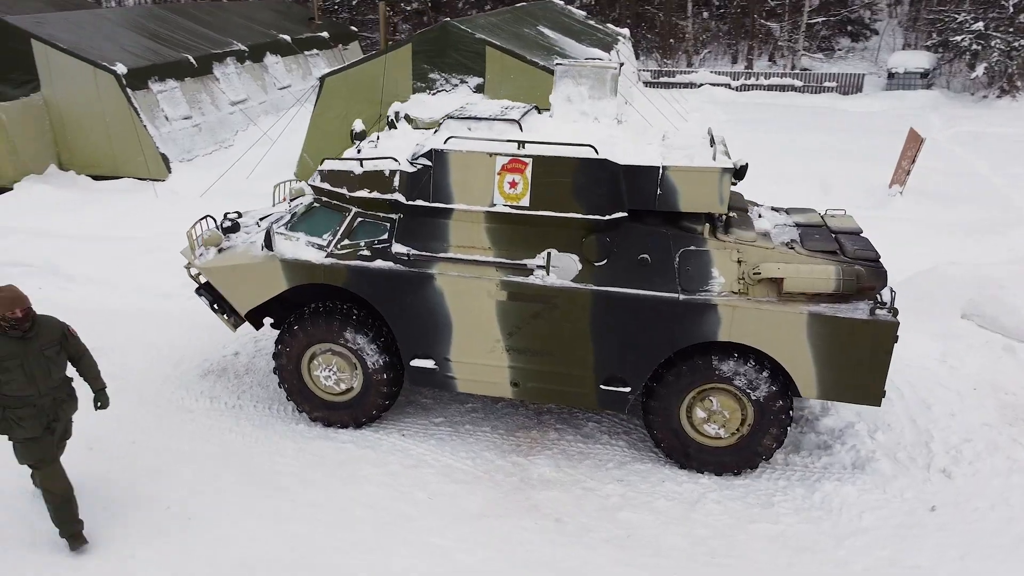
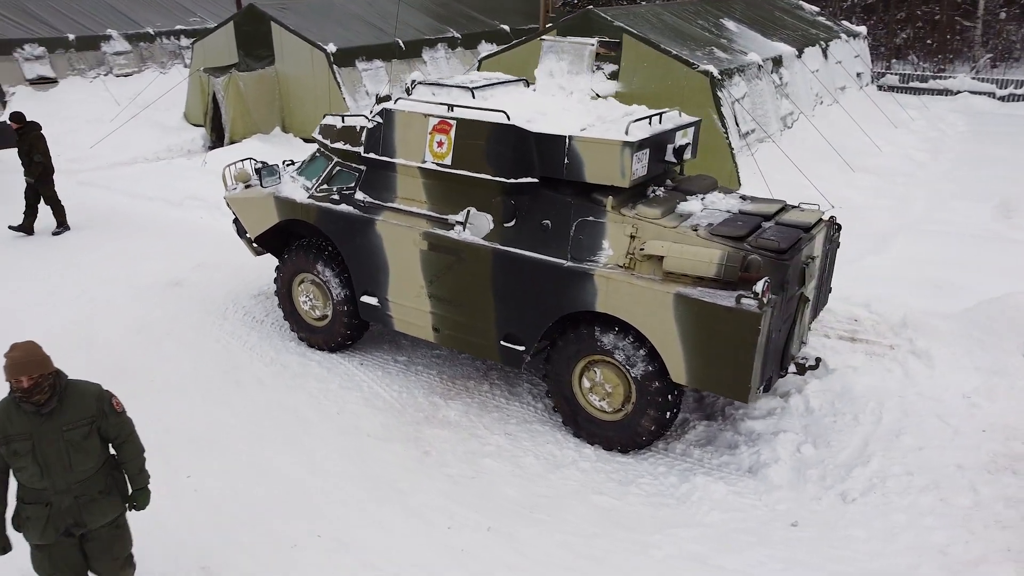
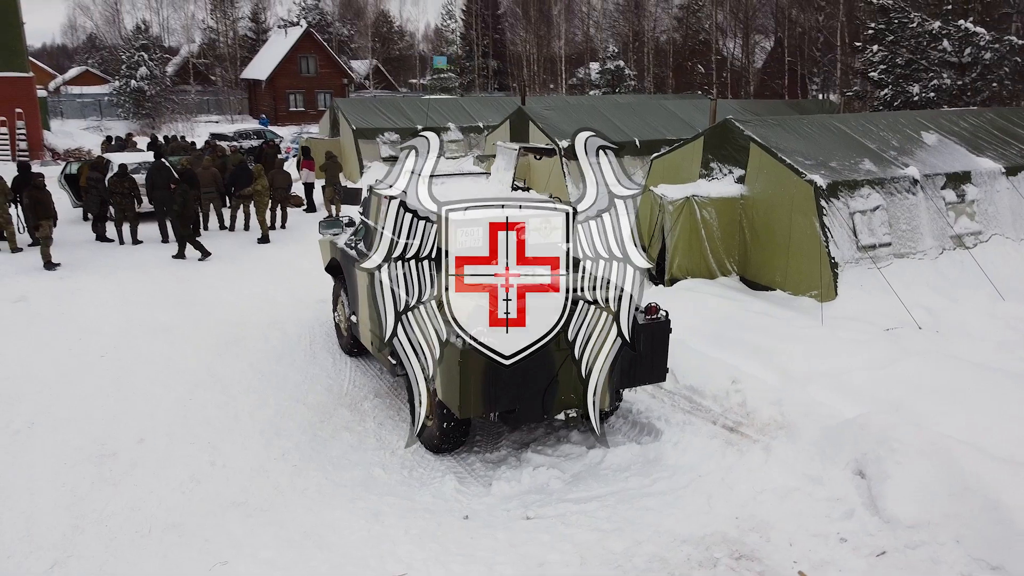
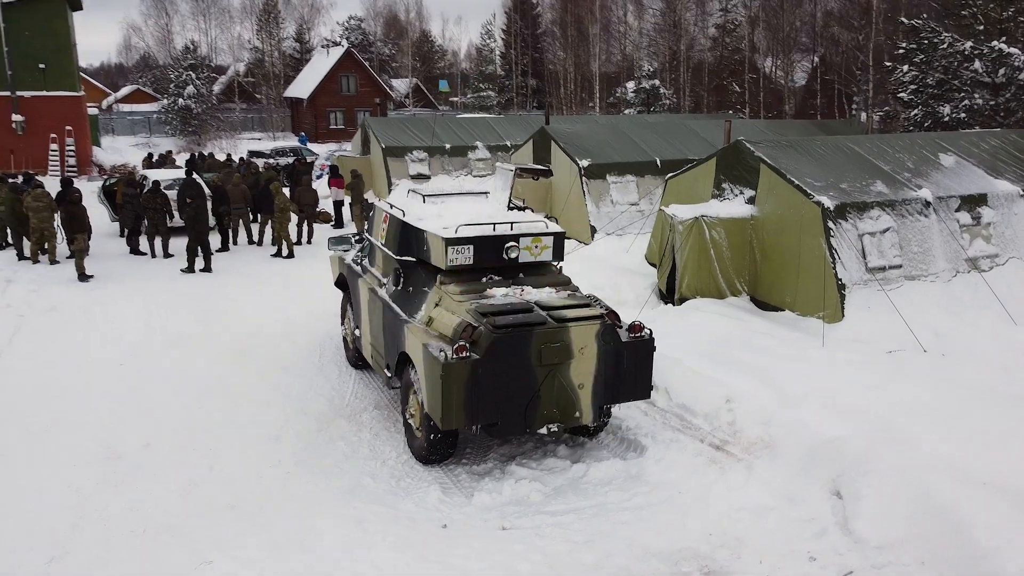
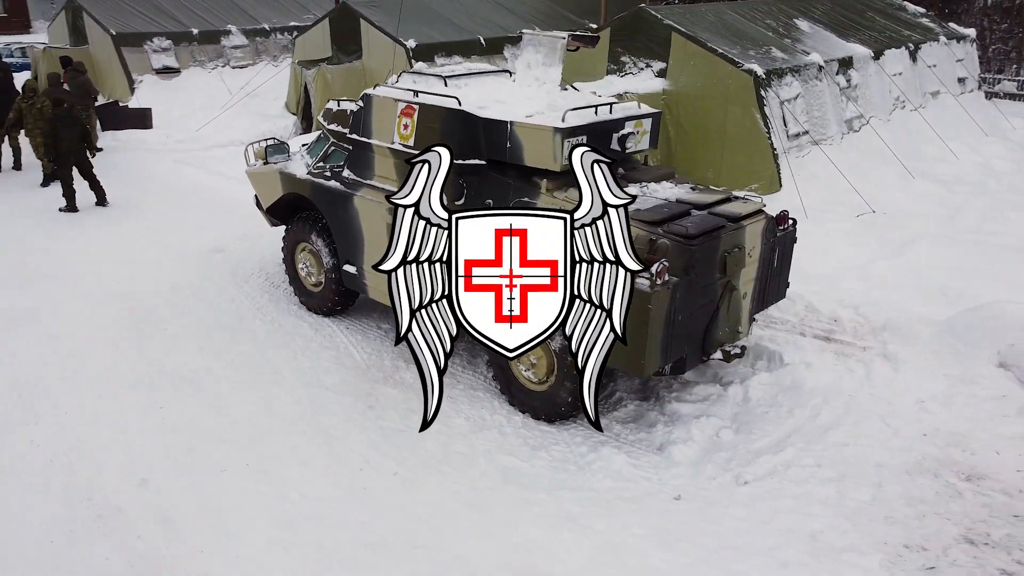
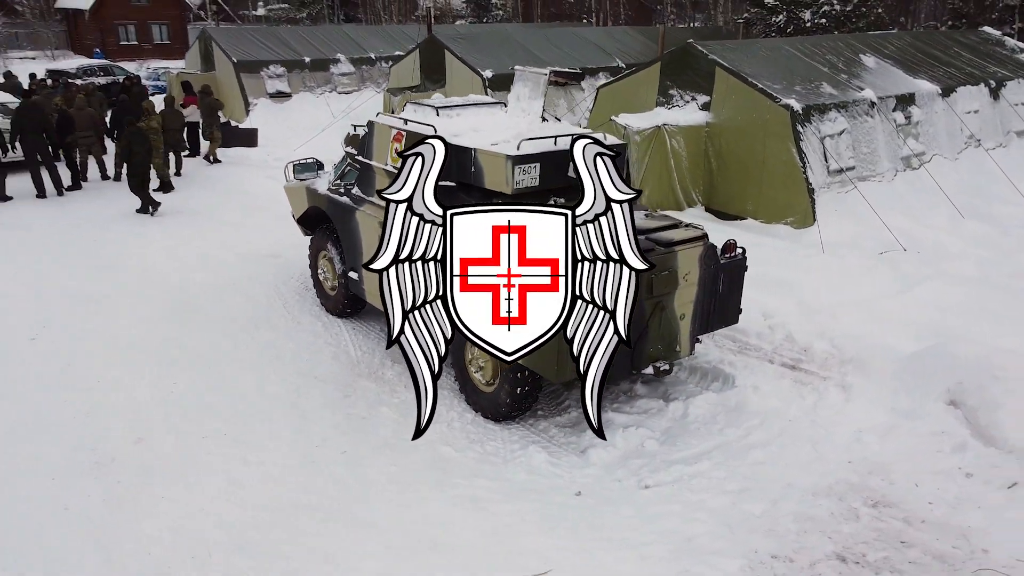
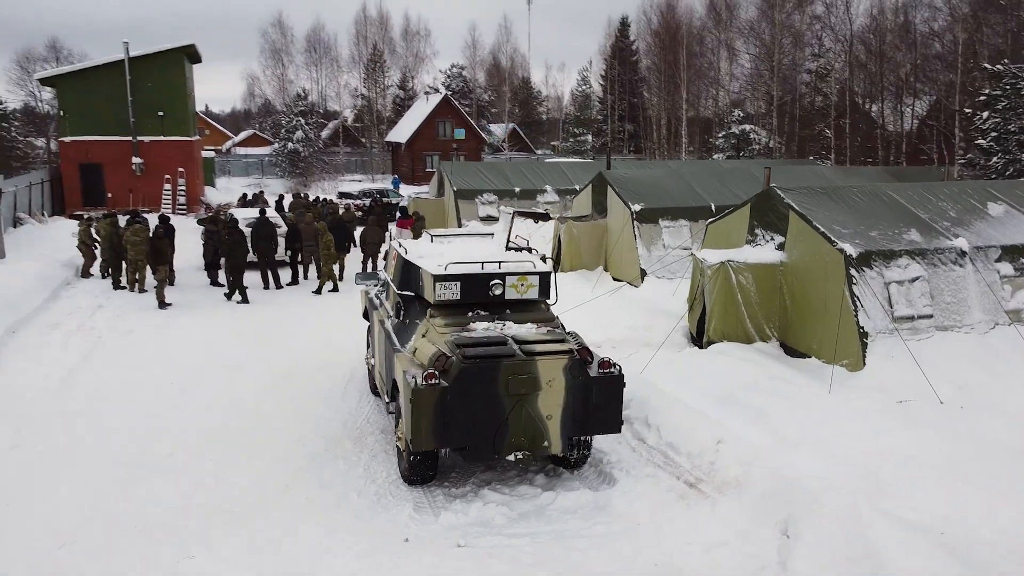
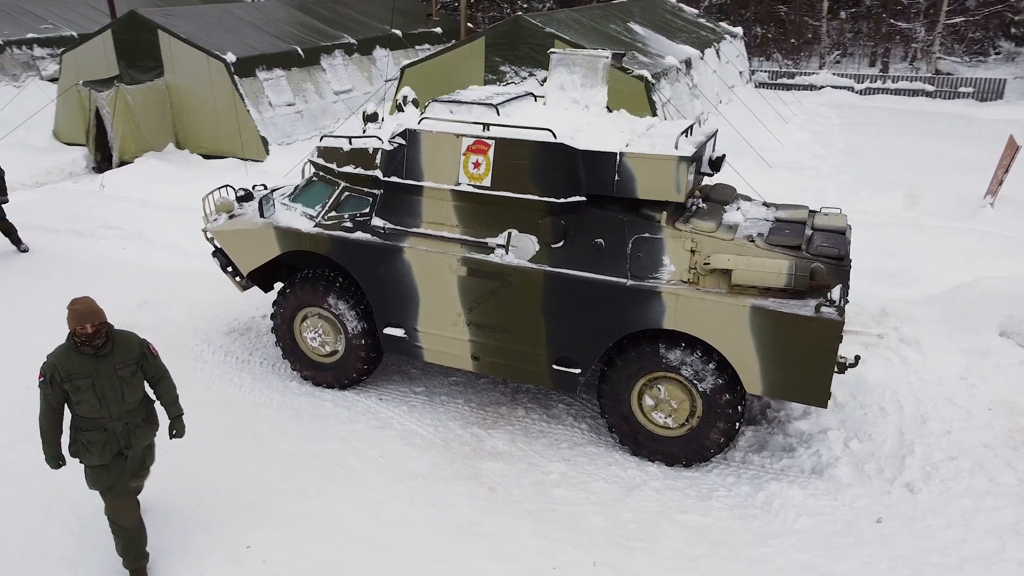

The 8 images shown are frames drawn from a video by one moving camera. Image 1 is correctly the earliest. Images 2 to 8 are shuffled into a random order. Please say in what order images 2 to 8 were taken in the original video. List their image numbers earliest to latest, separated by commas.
8, 2, 5, 6, 3, 4, 7
